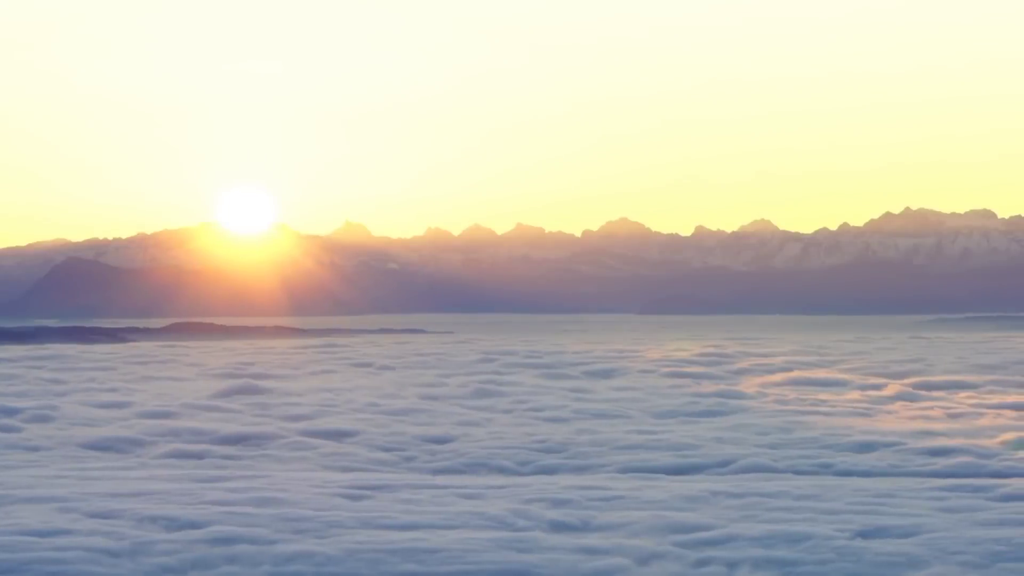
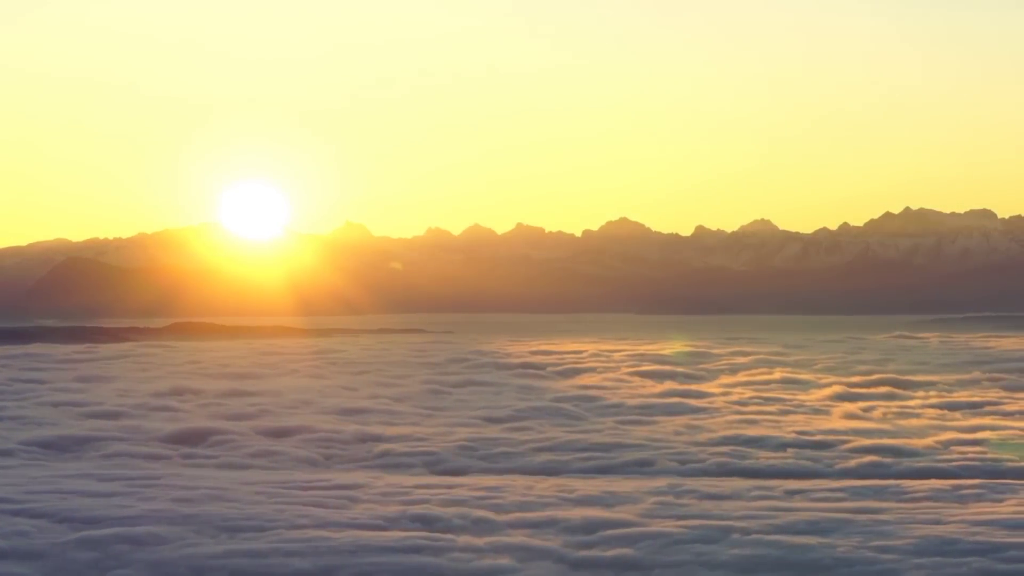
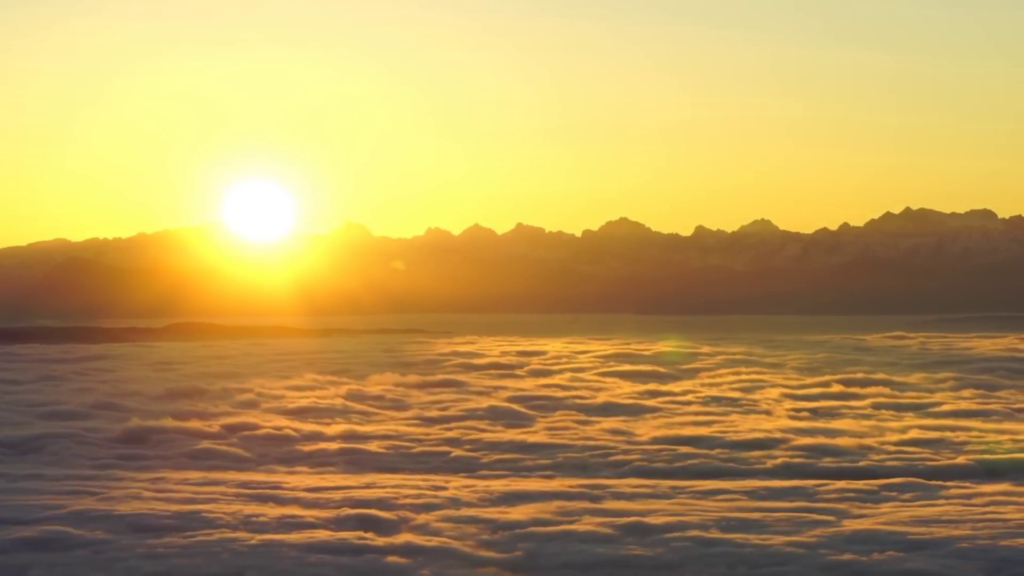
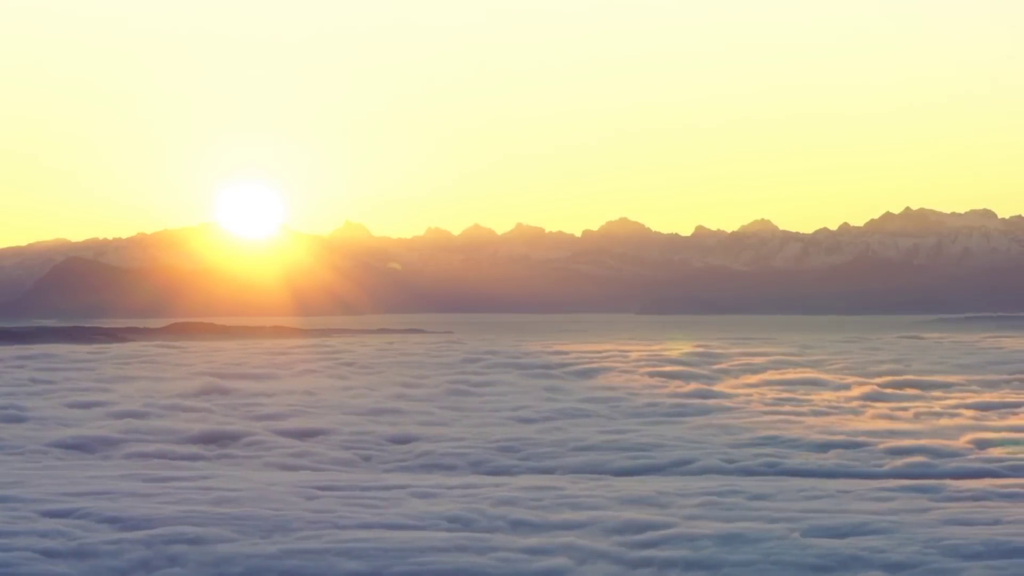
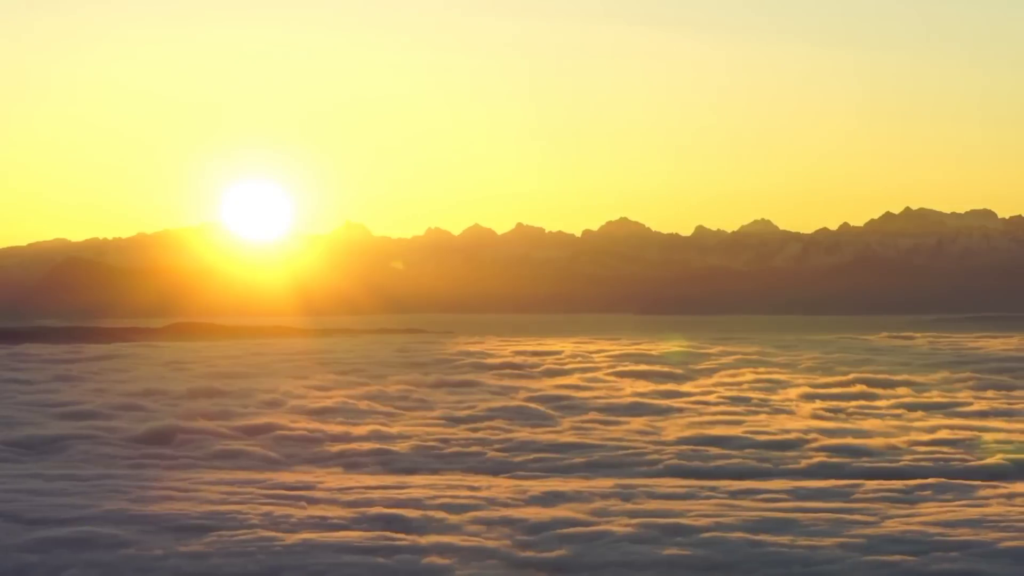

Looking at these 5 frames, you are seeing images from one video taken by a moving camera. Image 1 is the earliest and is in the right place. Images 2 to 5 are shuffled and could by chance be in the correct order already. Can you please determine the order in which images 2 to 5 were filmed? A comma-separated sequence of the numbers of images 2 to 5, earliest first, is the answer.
4, 2, 5, 3
